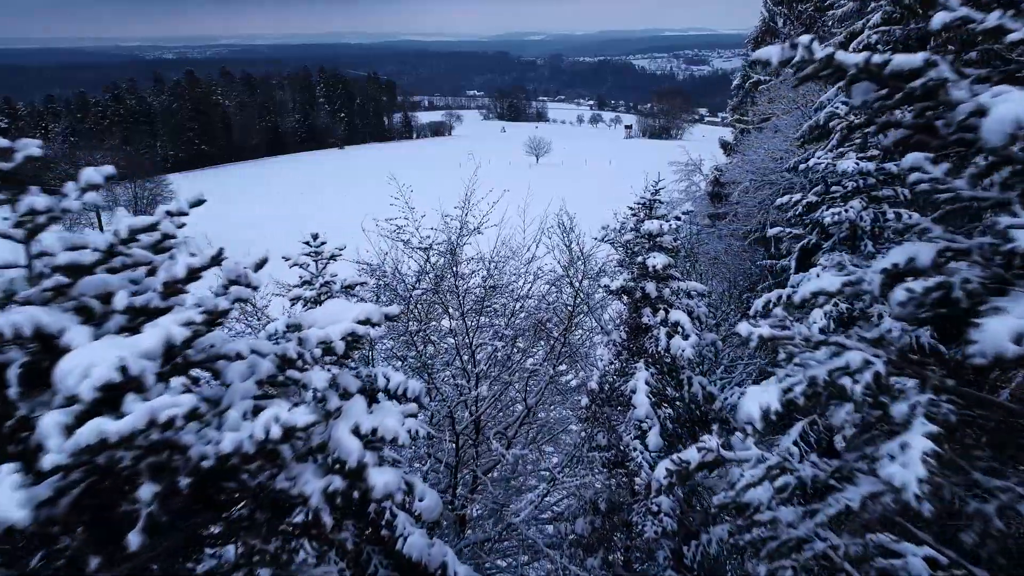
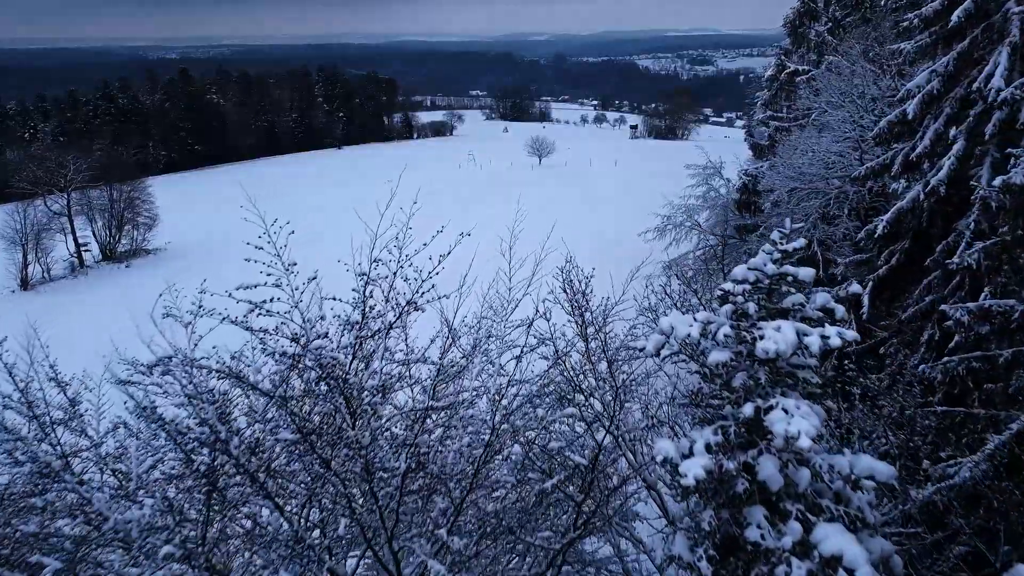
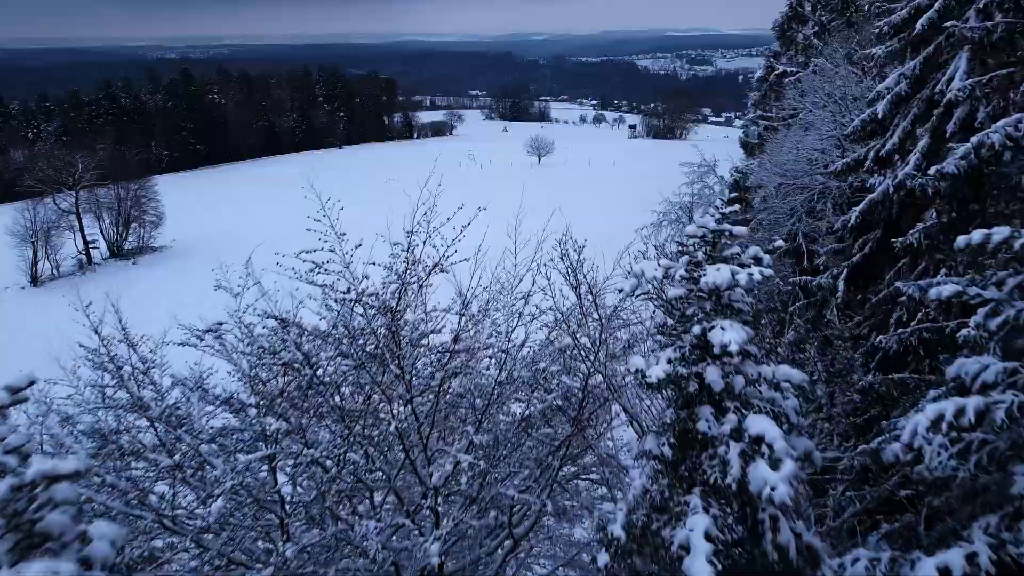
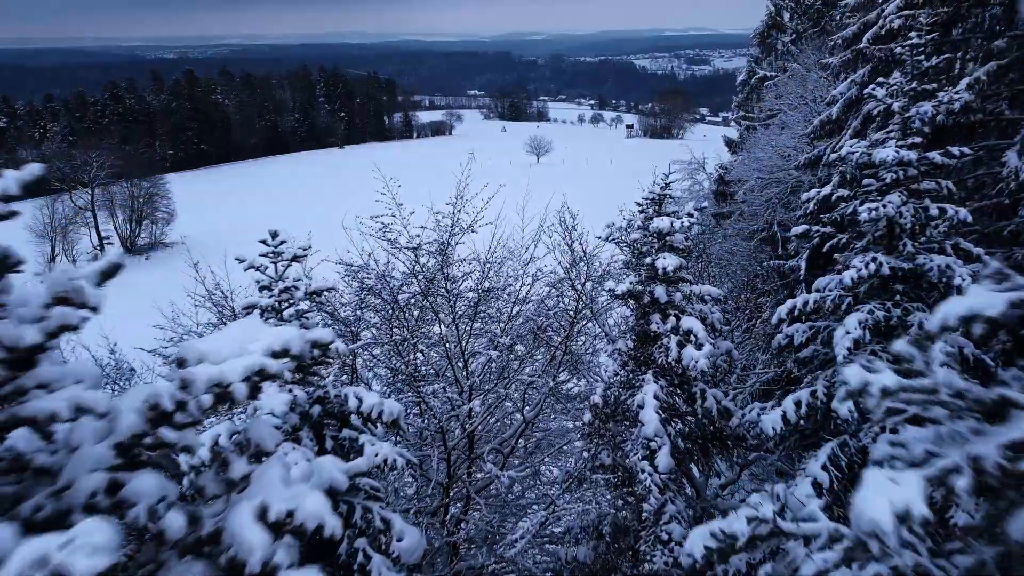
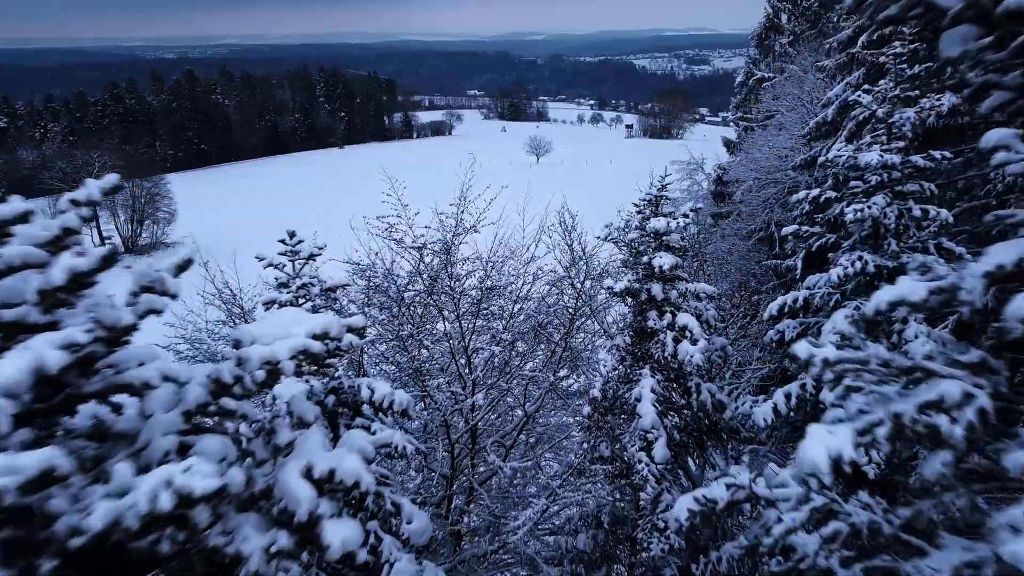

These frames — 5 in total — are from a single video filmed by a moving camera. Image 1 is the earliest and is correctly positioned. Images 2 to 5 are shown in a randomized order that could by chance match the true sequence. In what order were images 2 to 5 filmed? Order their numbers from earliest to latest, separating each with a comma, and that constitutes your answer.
5, 4, 3, 2
